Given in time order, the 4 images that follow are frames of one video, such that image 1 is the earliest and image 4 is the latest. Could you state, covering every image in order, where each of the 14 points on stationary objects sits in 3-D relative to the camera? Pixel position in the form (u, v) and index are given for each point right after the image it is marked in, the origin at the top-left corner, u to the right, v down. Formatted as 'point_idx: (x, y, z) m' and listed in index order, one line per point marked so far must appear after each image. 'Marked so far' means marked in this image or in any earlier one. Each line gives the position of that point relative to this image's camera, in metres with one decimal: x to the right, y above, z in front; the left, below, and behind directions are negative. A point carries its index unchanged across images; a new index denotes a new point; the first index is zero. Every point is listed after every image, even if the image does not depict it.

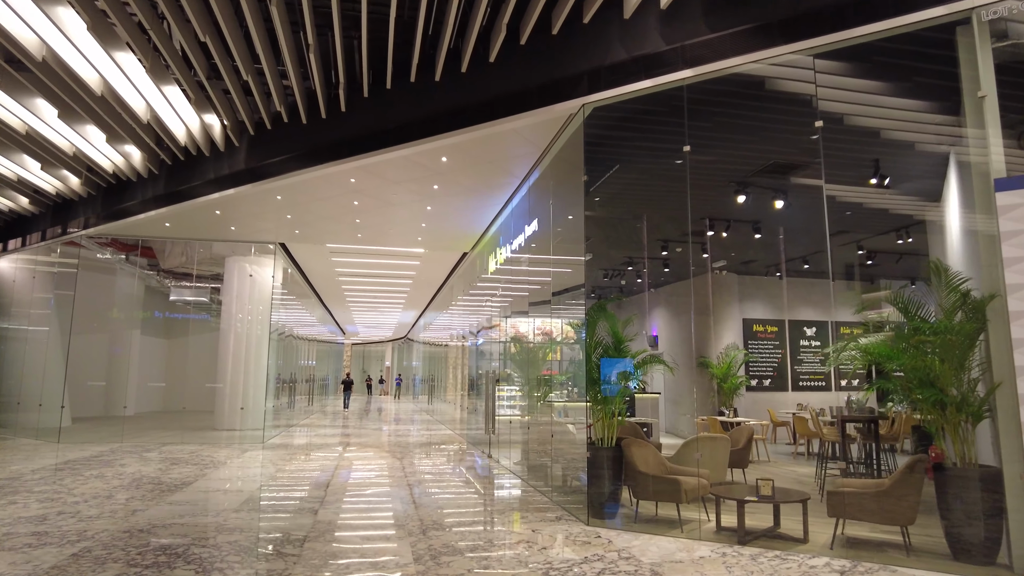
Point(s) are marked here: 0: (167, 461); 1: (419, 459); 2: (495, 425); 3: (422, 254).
0: (-3.9, -2.0, +7.4) m
1: (-1.4, -2.4, +9.4) m
2: (-0.3, -2.0, +9.5) m
3: (-1.6, +0.6, +11.7) m
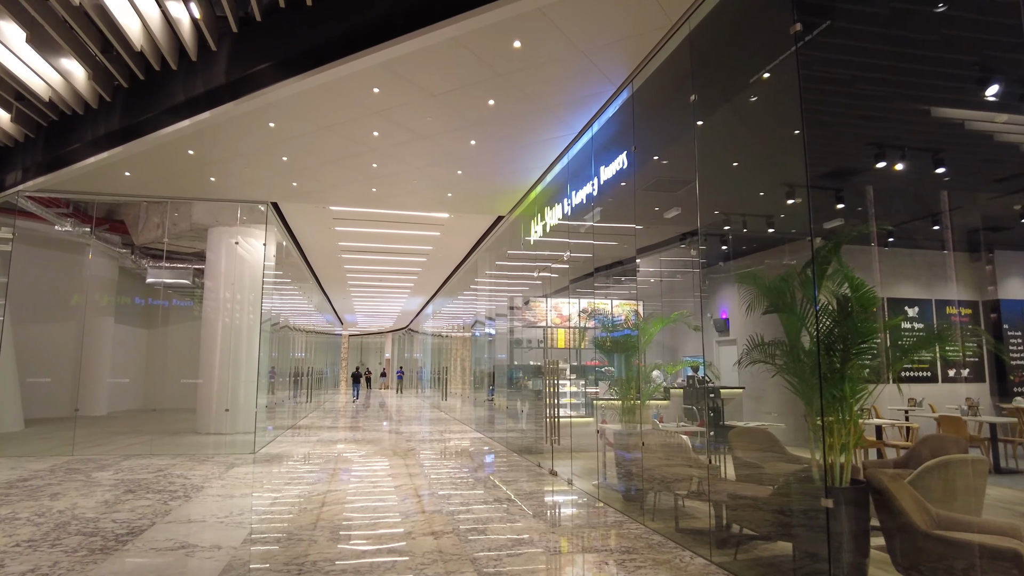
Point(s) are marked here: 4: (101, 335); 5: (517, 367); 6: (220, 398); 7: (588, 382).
0: (-3.2, -1.6, +5.4) m
1: (-0.7, -2.0, +7.5) m
2: (+0.4, -1.6, +7.6) m
3: (-1.0, +1.0, +9.7) m
4: (-6.0, -0.7, +9.8) m
5: (0.0, -1.1, +9.0) m
6: (-4.4, -1.7, +9.9) m
7: (+0.7, -0.9, +6.5) m
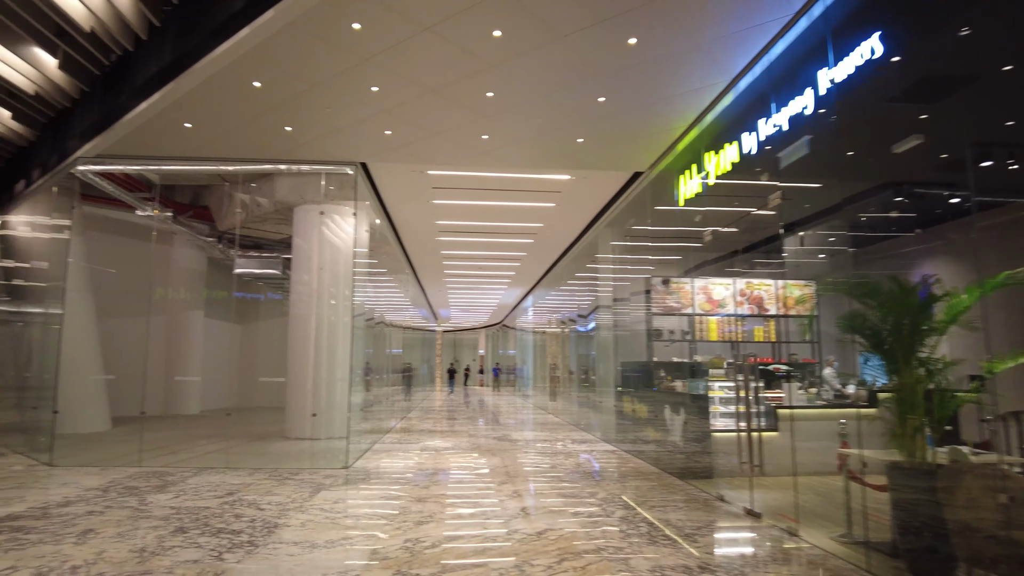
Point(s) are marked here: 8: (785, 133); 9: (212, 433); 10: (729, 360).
0: (-2.1, -1.5, +4.1) m
1: (+0.7, -1.8, +5.8) m
2: (+1.7, -1.3, +5.8) m
3: (+0.6, +1.3, +8.0) m
4: (-4.3, -0.6, +8.8) m
5: (+1.6, -0.8, +7.2) m
6: (-2.7, -1.5, +8.7) m
7: (+1.9, -0.7, +4.6) m
8: (+1.9, +1.1, +4.4) m
9: (-3.9, -1.9, +8.5) m
10: (+1.8, -0.6, +5.4) m
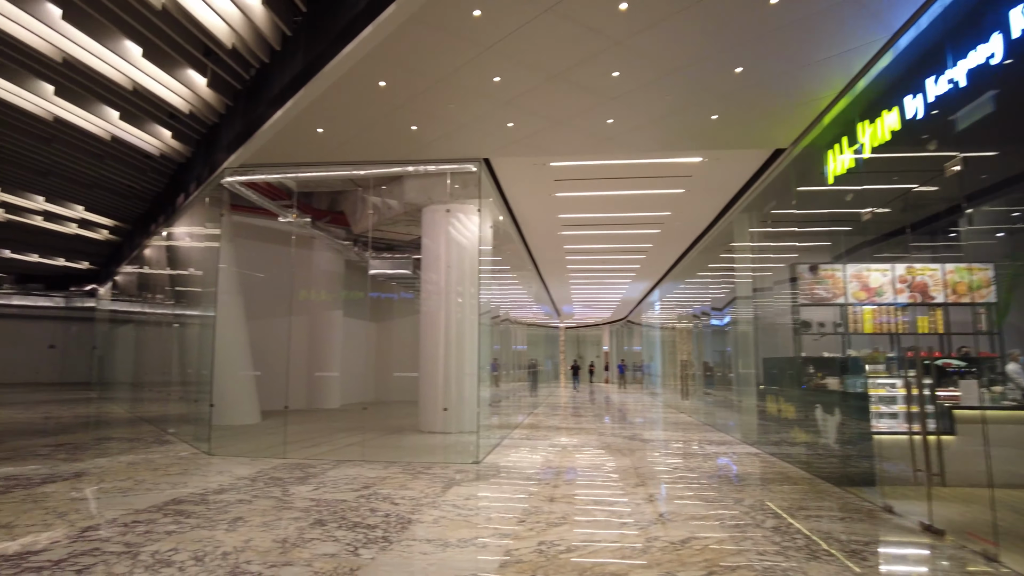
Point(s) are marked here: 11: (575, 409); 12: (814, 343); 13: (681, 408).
0: (-1.3, -1.4, +4.2) m
1: (+1.8, -1.7, +5.3) m
2: (+2.8, -1.2, +5.1) m
3: (+2.1, +1.4, +7.5) m
4: (-2.6, -0.6, +9.2) m
5: (+2.9, -0.7, +6.6) m
6: (-1.0, -1.4, +8.8) m
7: (+2.7, -0.6, +4.0) m
8: (+2.7, +1.2, +3.7) m
9: (-2.2, -1.9, +8.9) m
10: (+2.8, -0.5, +4.7) m
11: (+1.5, -2.9, +15.9) m
12: (+2.9, -0.5, +6.3) m
13: (+3.9, -2.7, +15.1) m
